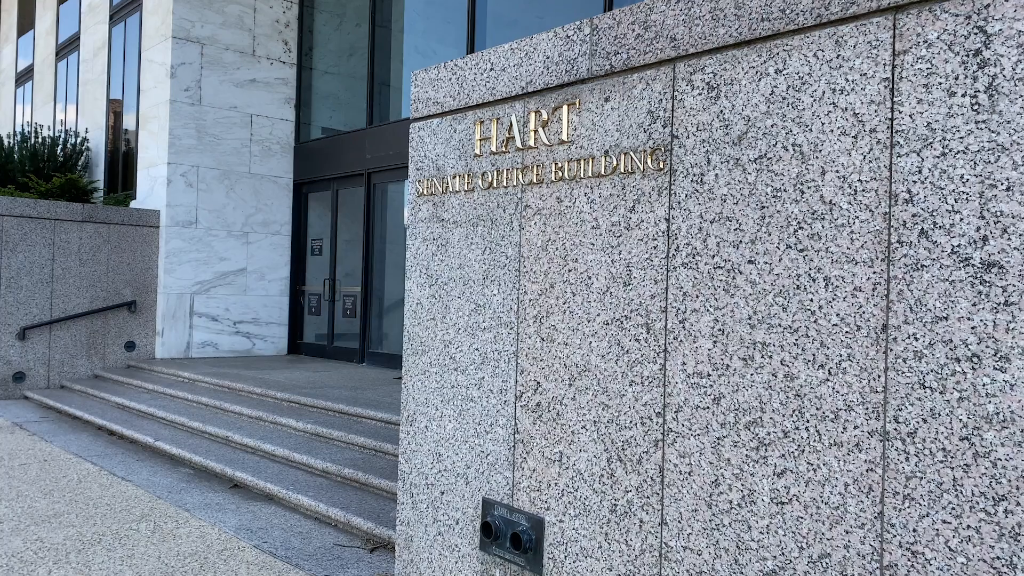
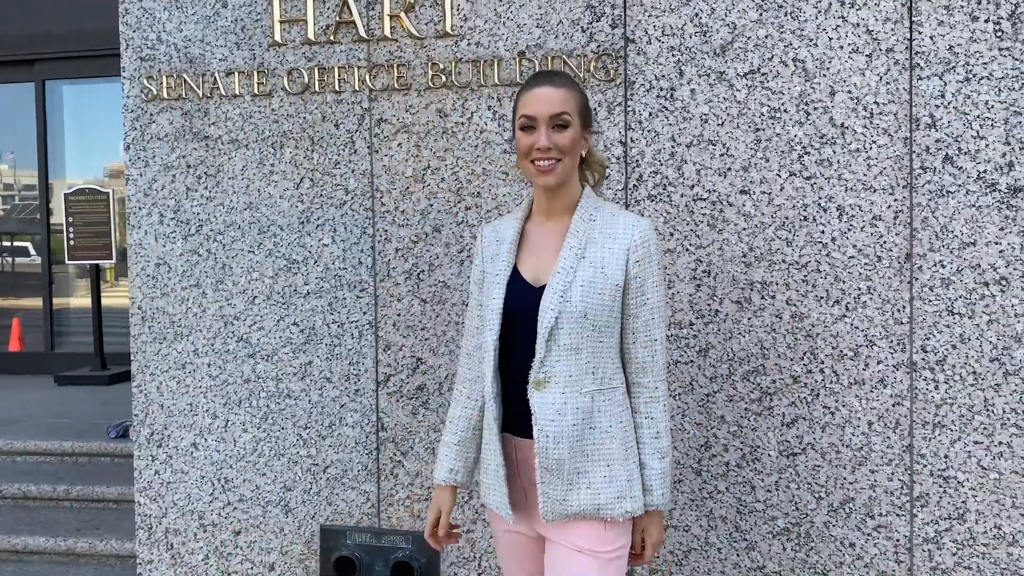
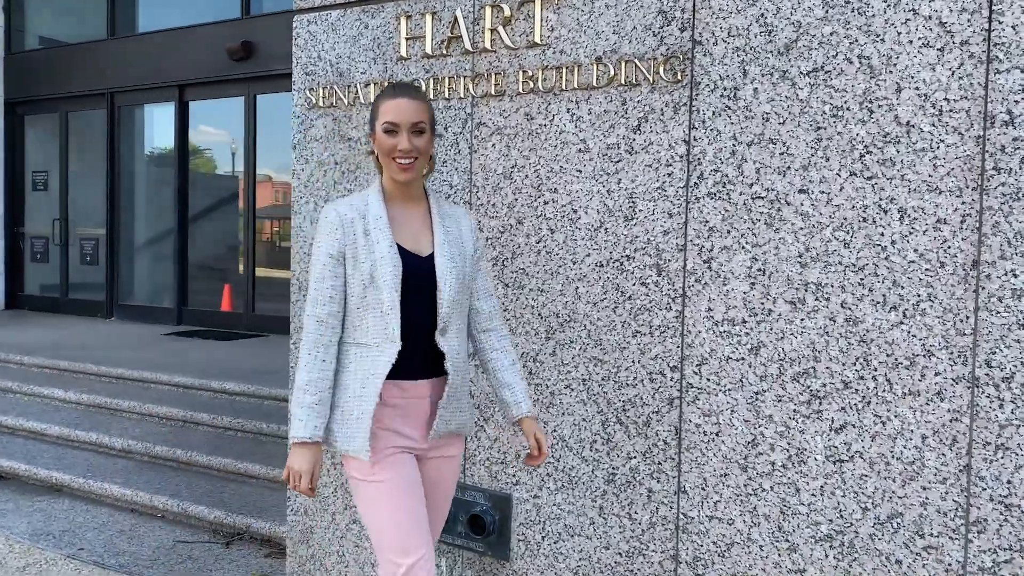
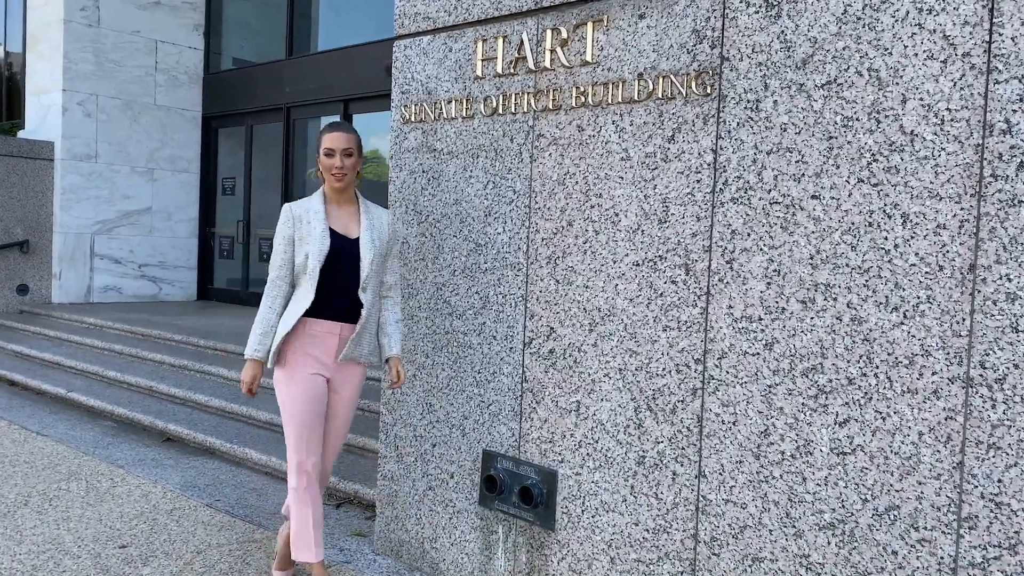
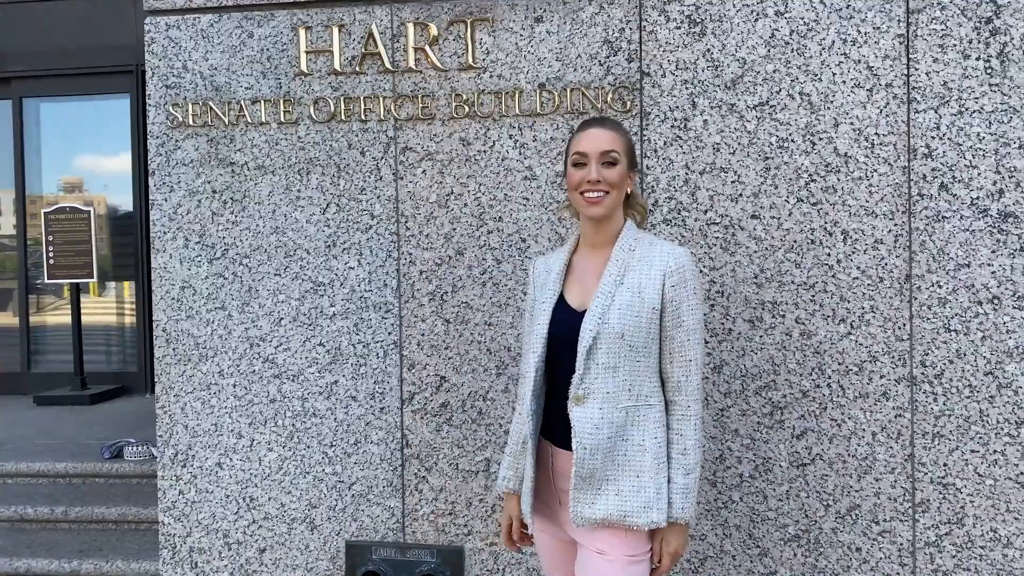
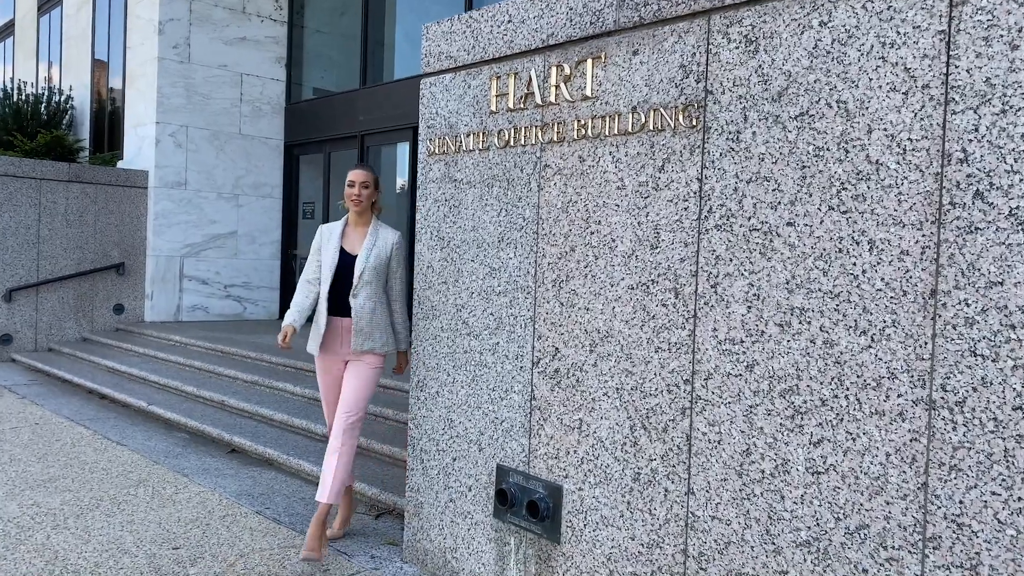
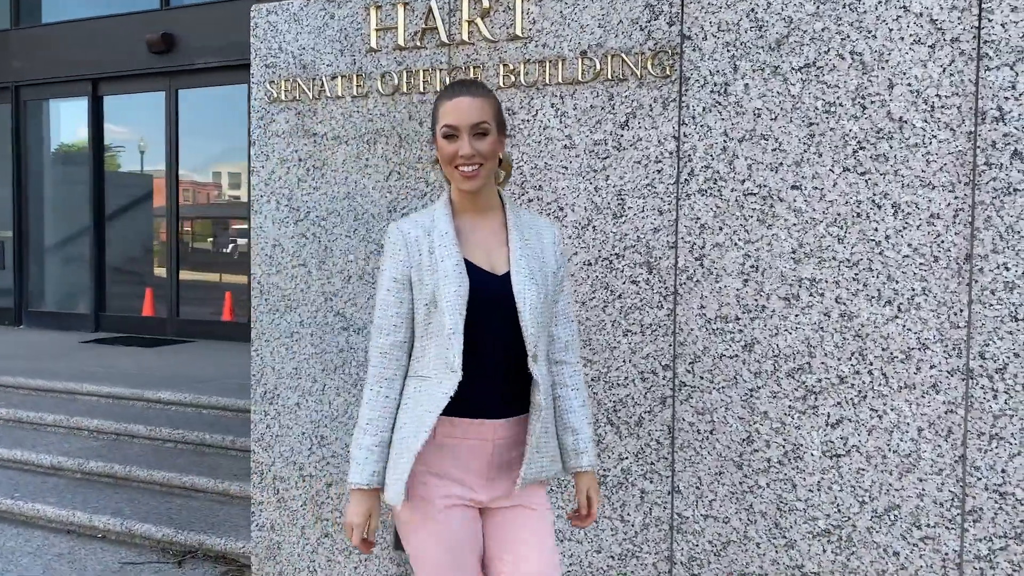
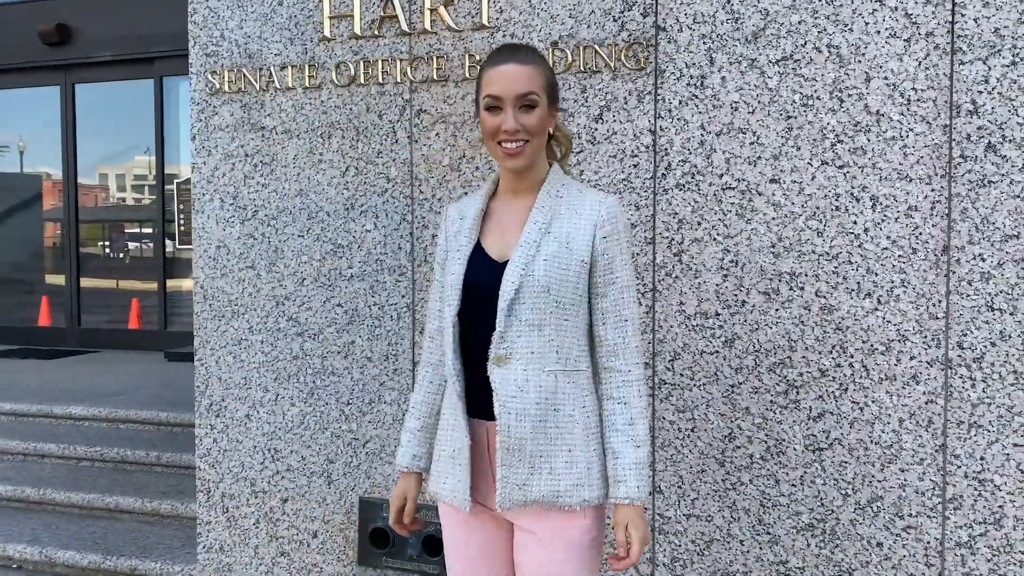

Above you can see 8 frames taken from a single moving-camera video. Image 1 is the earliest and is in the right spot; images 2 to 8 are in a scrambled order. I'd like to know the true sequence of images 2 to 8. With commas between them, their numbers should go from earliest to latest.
6, 4, 3, 7, 8, 2, 5
